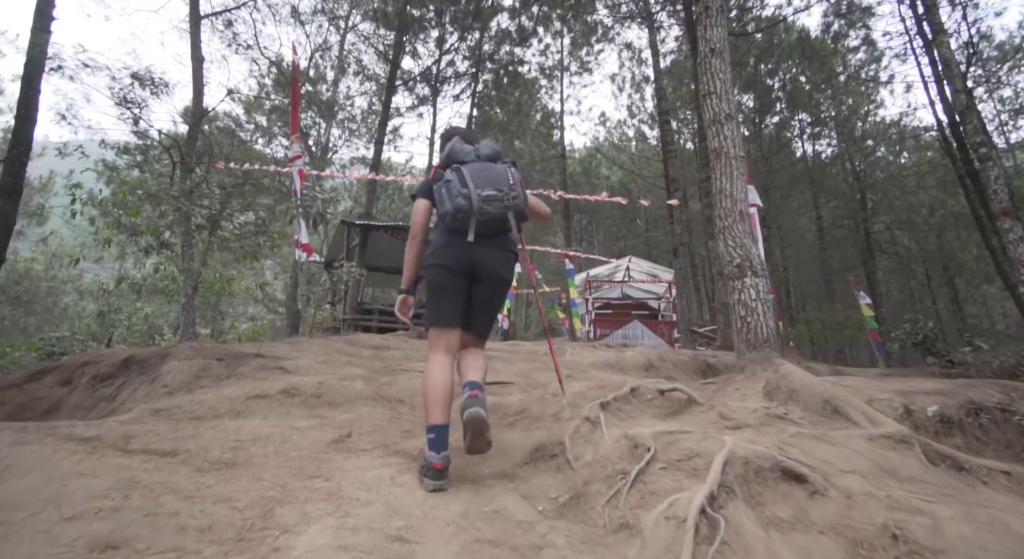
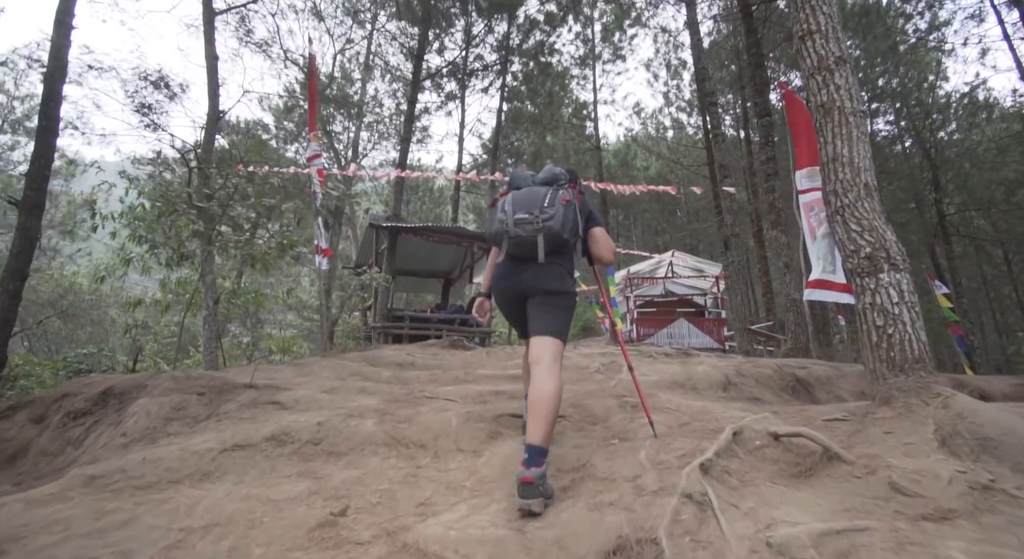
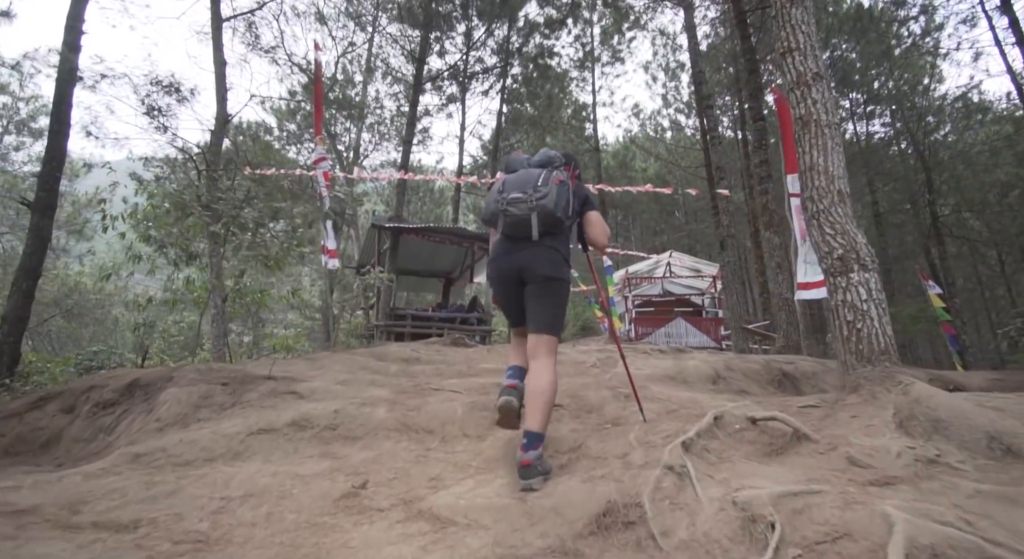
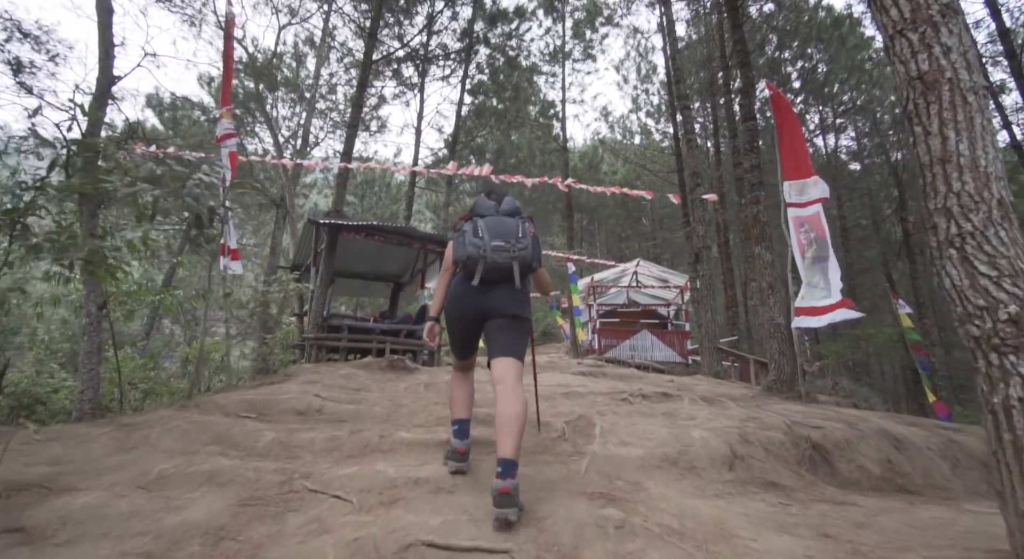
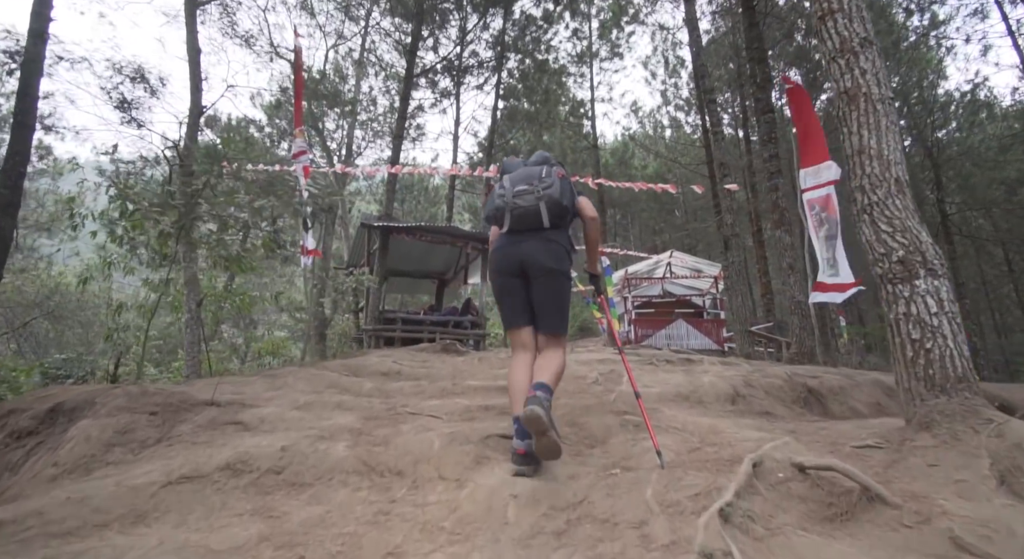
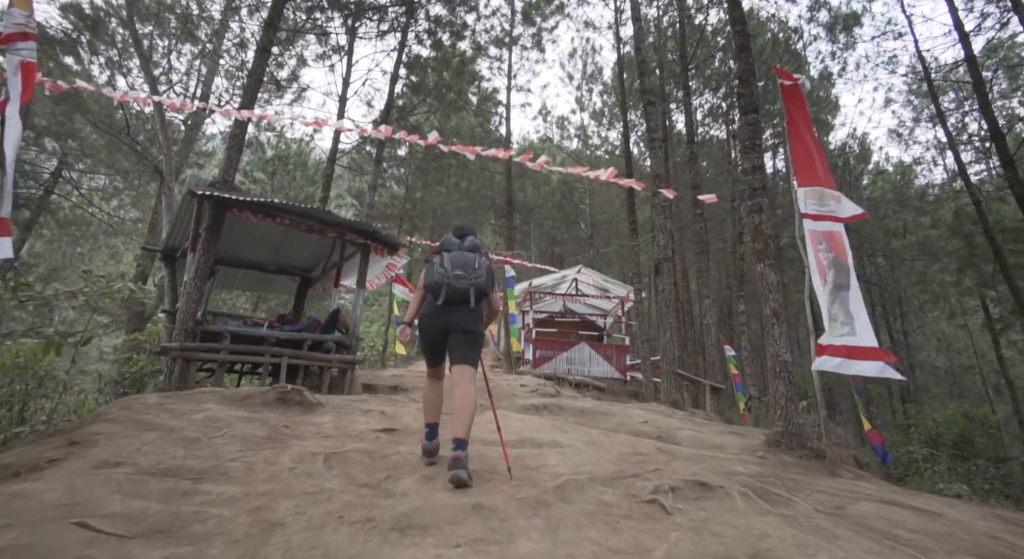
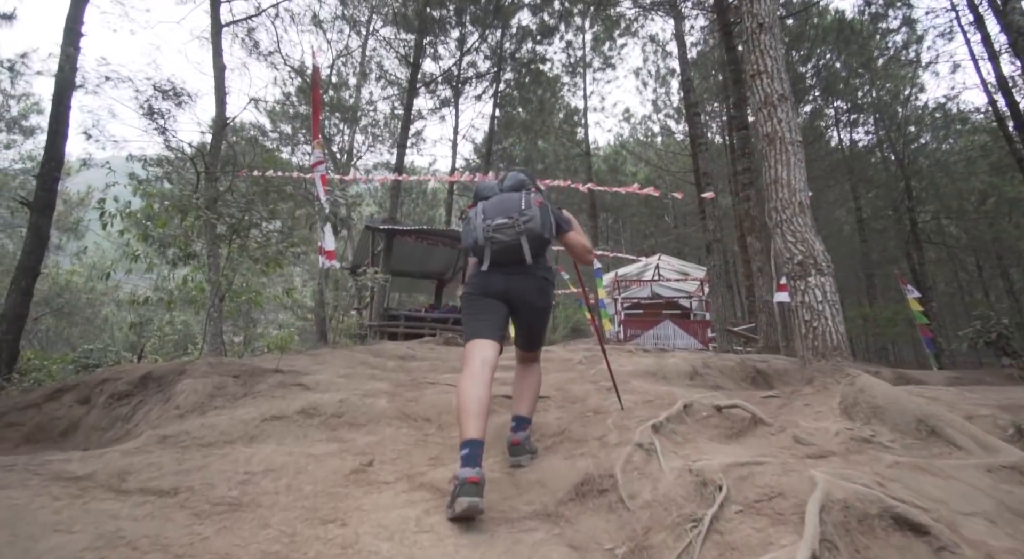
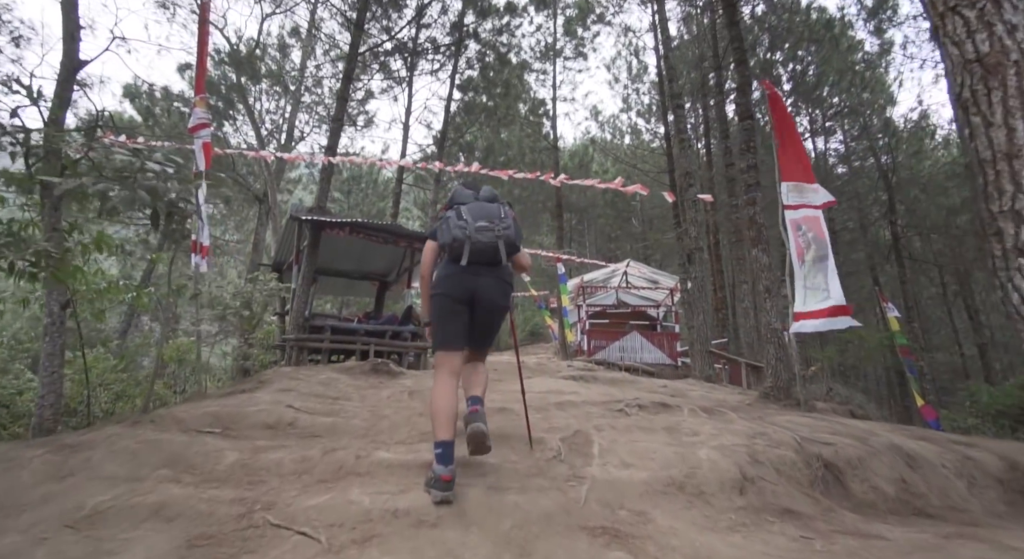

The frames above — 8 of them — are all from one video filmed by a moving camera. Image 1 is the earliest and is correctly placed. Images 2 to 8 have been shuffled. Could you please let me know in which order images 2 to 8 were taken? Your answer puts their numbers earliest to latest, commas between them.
7, 3, 2, 5, 4, 8, 6
